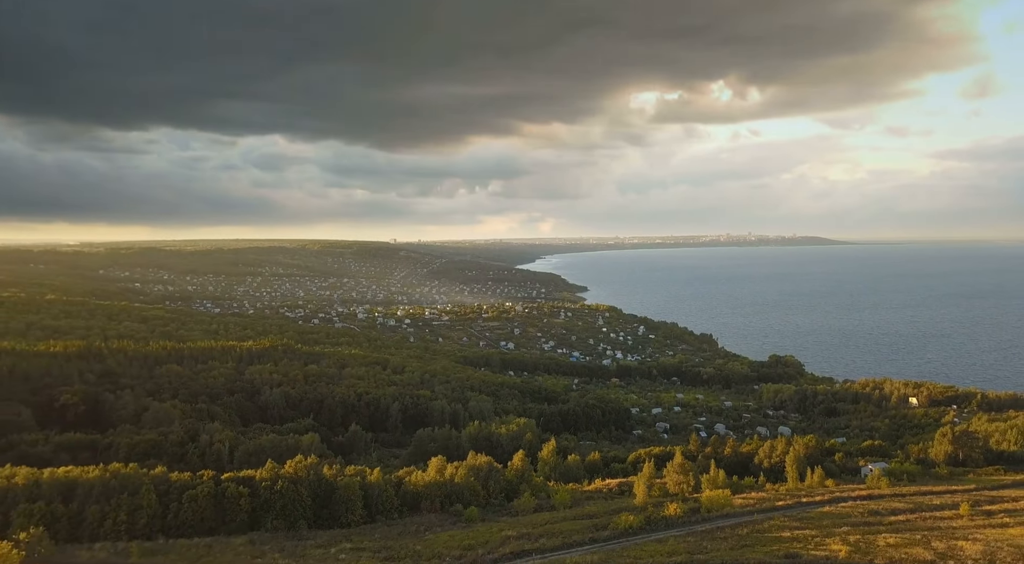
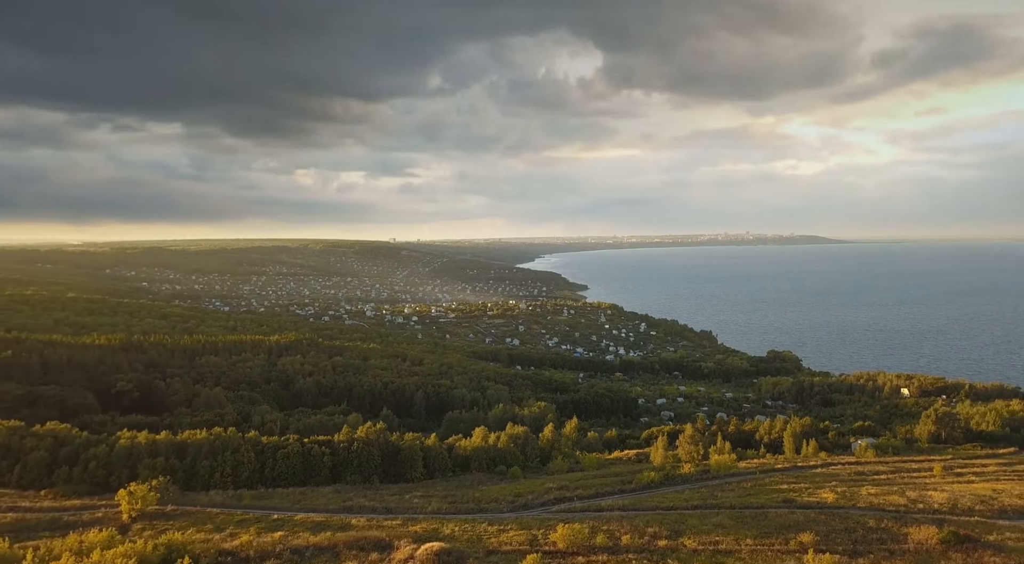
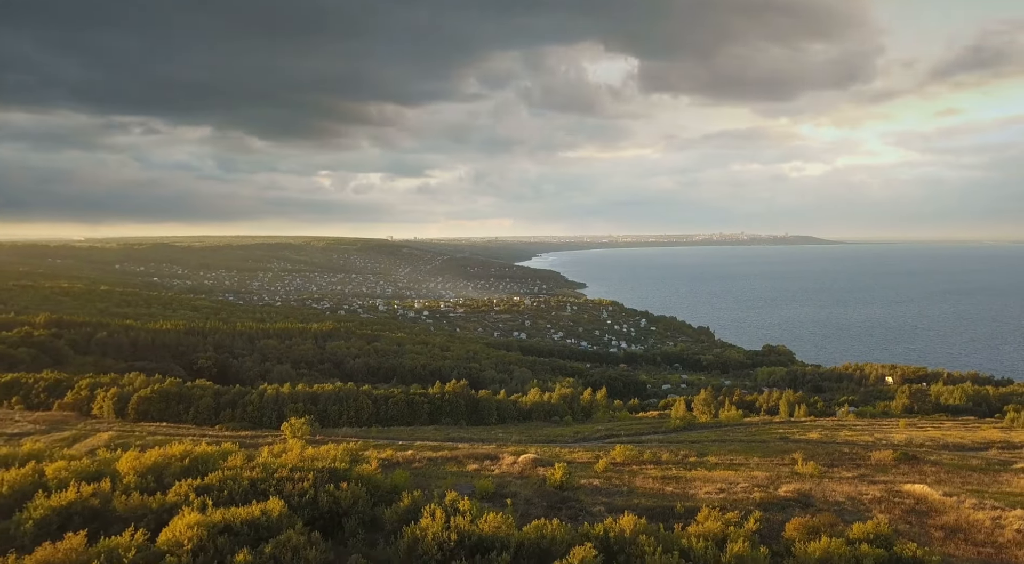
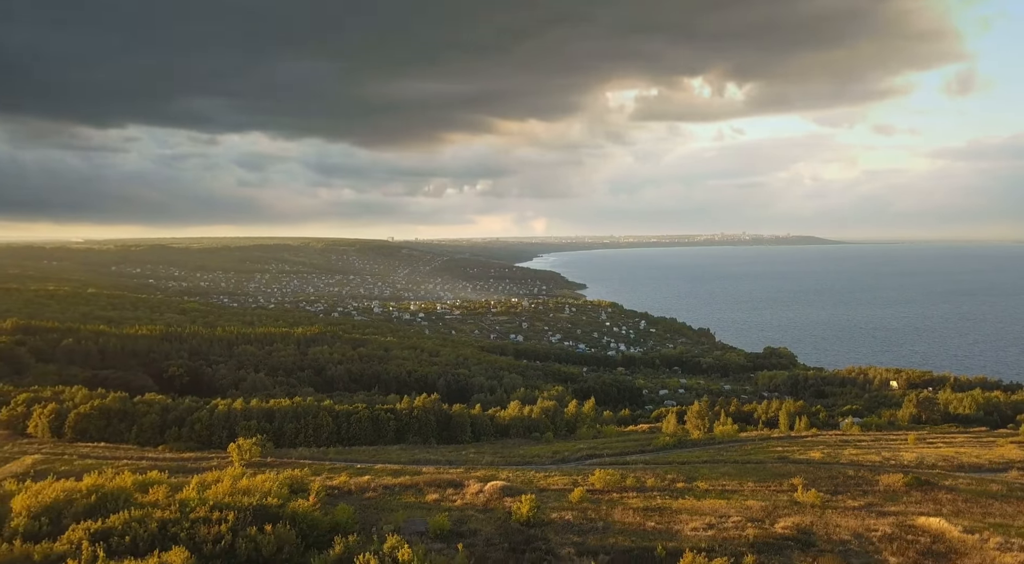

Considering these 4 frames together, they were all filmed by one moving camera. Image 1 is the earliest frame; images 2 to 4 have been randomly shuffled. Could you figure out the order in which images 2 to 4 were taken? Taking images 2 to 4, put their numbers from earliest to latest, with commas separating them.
2, 4, 3
